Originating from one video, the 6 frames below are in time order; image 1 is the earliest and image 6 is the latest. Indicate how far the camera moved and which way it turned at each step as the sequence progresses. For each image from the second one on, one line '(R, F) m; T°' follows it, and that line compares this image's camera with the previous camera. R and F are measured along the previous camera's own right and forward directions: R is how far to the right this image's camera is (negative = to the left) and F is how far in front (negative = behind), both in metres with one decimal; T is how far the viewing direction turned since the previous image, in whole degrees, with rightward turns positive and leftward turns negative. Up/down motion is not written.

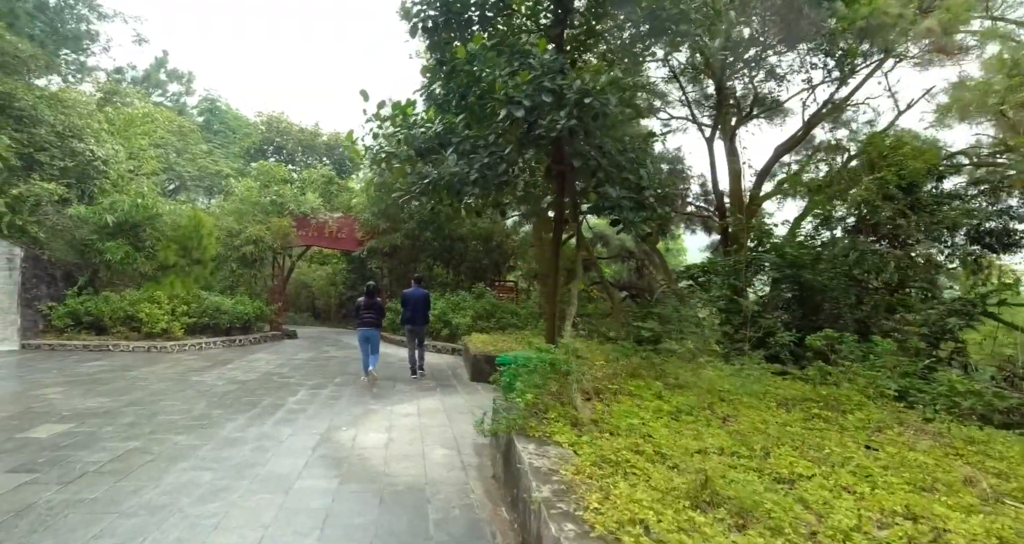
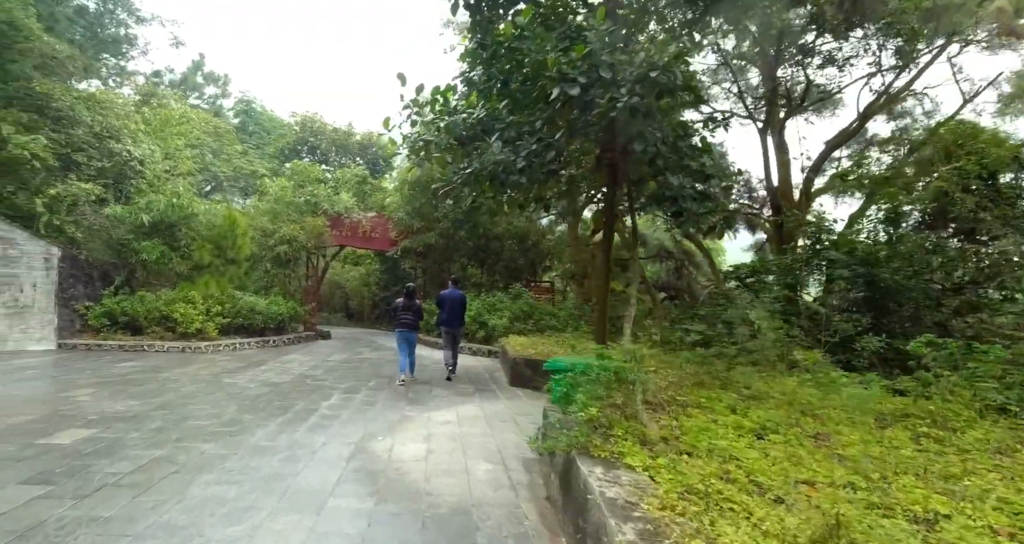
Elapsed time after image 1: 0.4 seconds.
(-0.1, +0.4) m; -3°
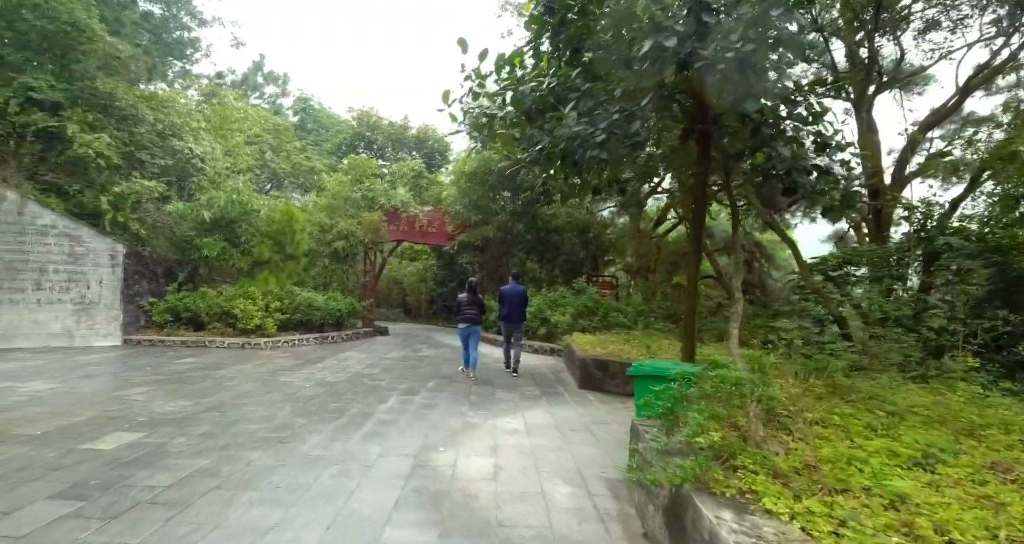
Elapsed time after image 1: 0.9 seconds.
(-0.1, +0.5) m; -6°
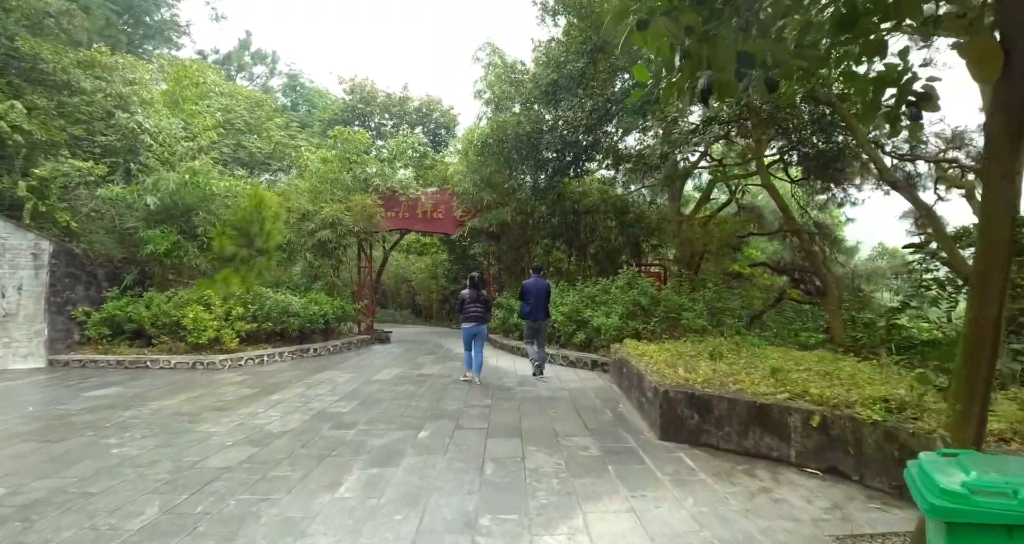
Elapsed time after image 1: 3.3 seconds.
(-0.1, +2.0) m; -2°
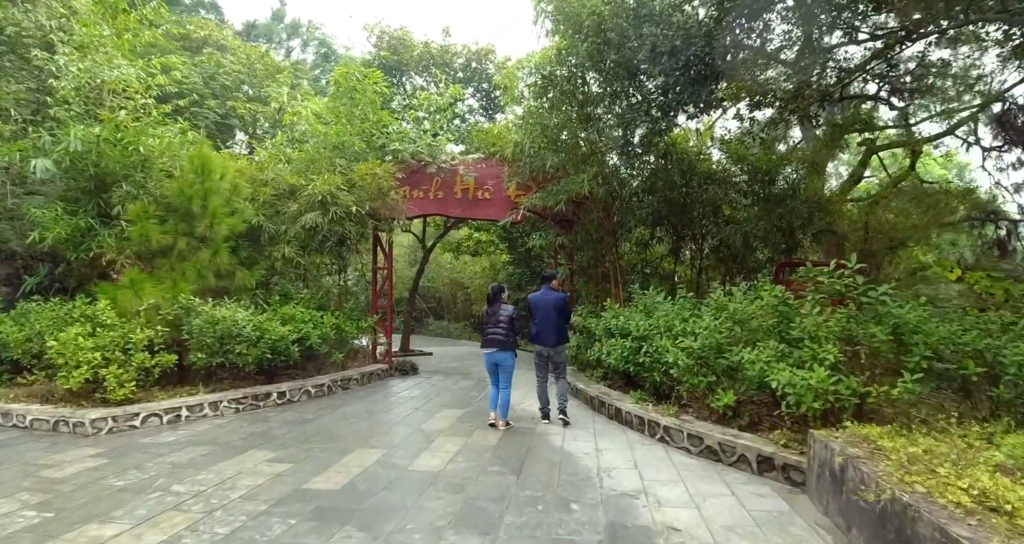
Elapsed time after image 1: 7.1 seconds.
(0.0, +3.0) m; -8°
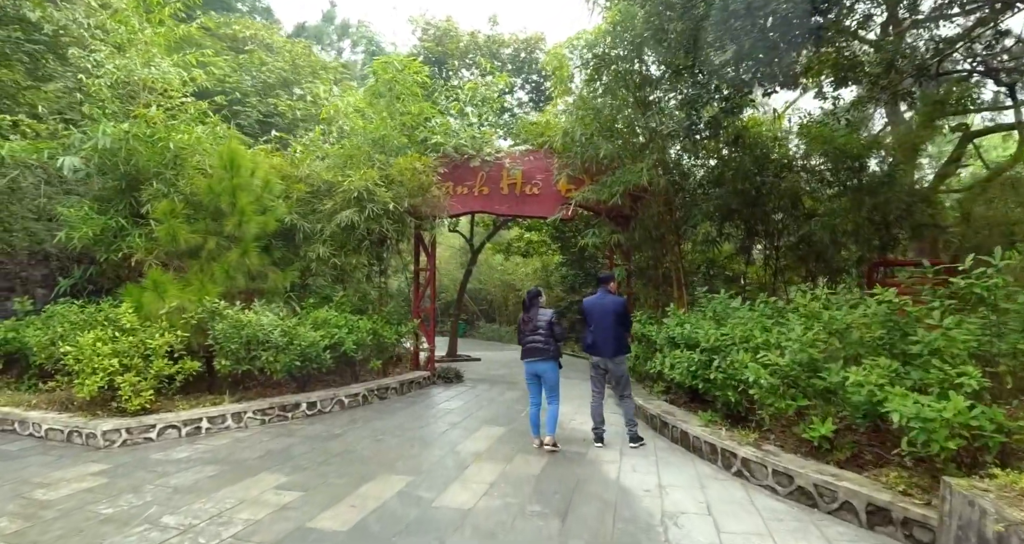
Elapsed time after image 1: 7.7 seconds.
(+0.1, +0.5) m; -6°
